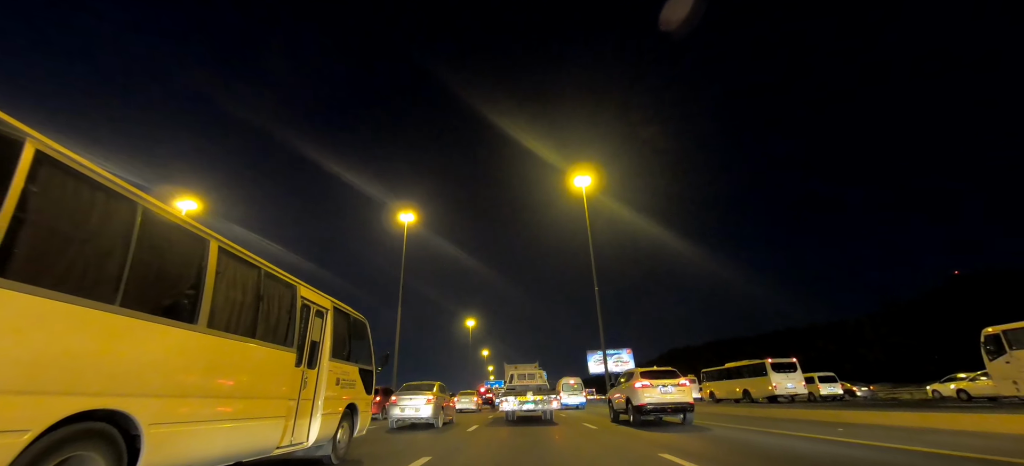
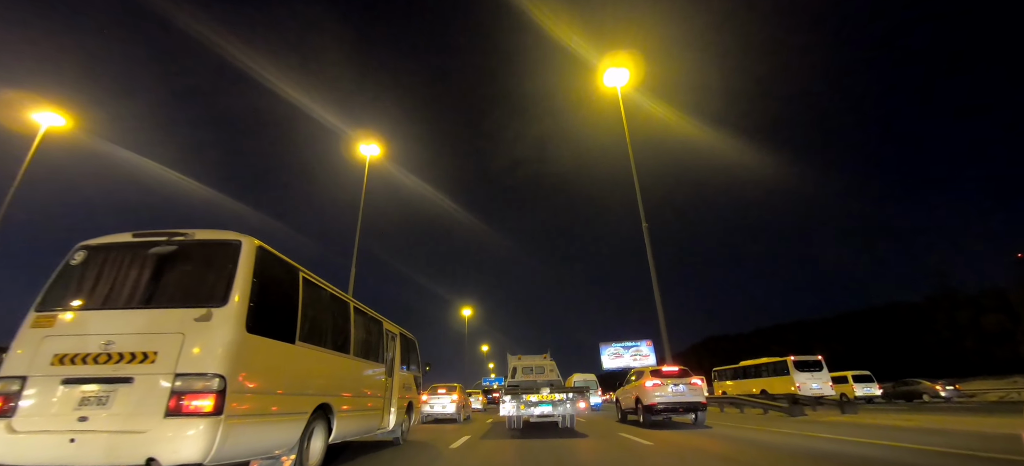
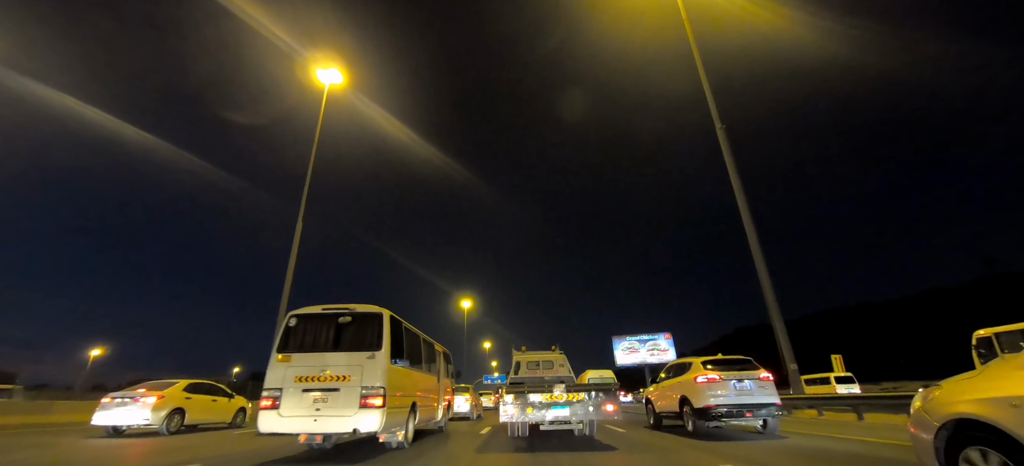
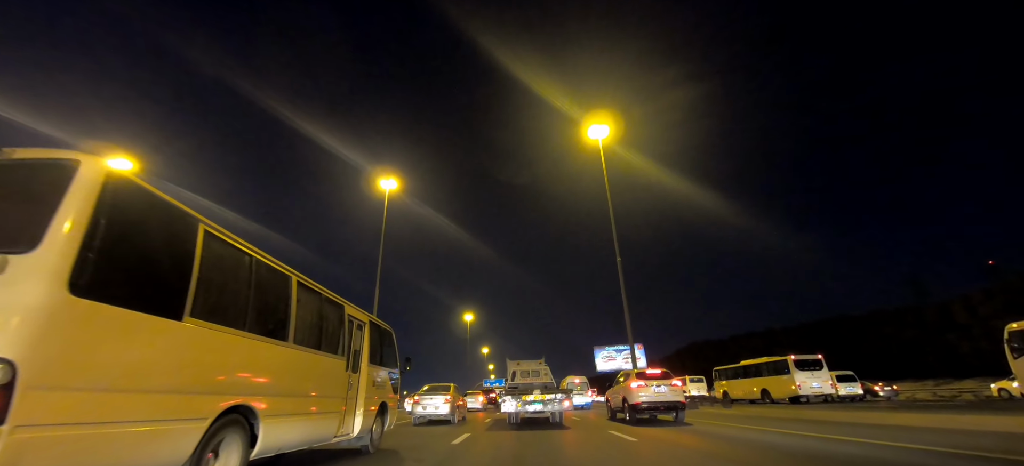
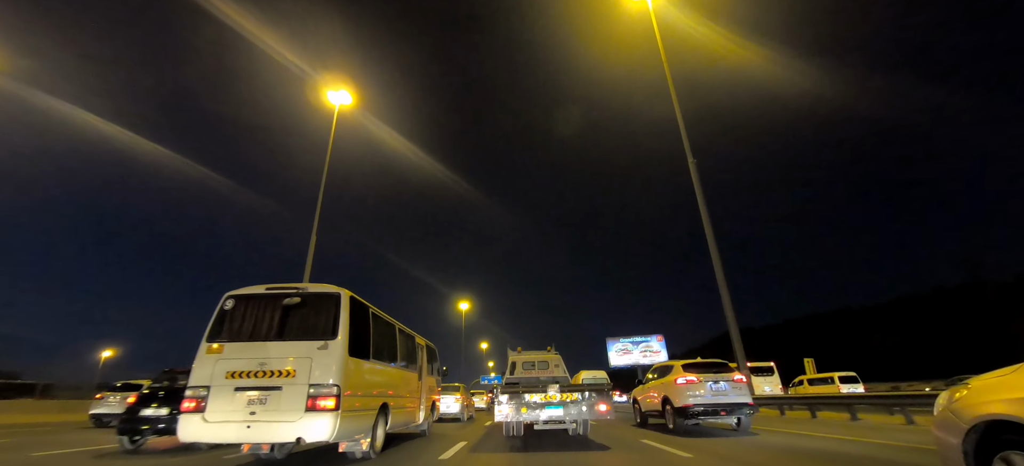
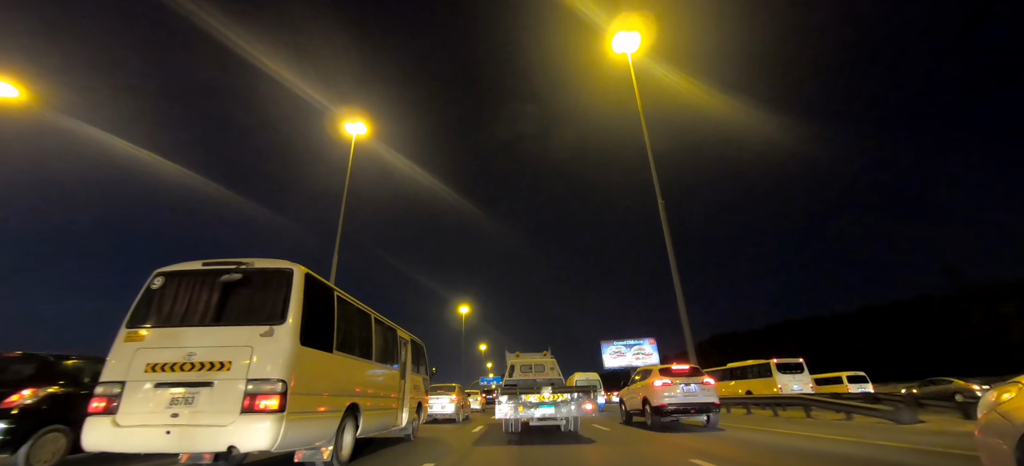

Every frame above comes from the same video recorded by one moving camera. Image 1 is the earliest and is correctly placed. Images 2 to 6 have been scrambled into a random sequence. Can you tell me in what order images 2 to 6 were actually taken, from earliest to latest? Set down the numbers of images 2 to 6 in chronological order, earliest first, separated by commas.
4, 2, 6, 5, 3
